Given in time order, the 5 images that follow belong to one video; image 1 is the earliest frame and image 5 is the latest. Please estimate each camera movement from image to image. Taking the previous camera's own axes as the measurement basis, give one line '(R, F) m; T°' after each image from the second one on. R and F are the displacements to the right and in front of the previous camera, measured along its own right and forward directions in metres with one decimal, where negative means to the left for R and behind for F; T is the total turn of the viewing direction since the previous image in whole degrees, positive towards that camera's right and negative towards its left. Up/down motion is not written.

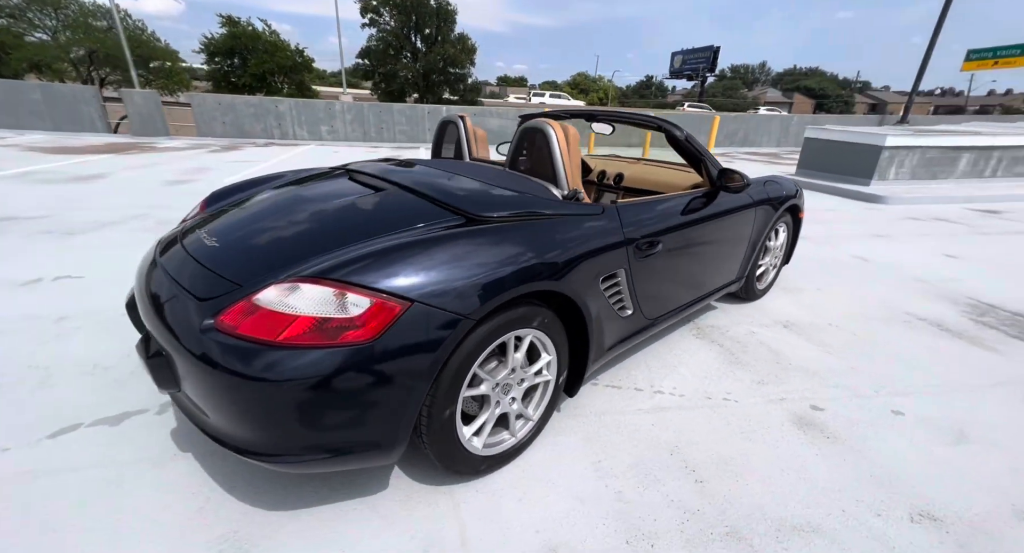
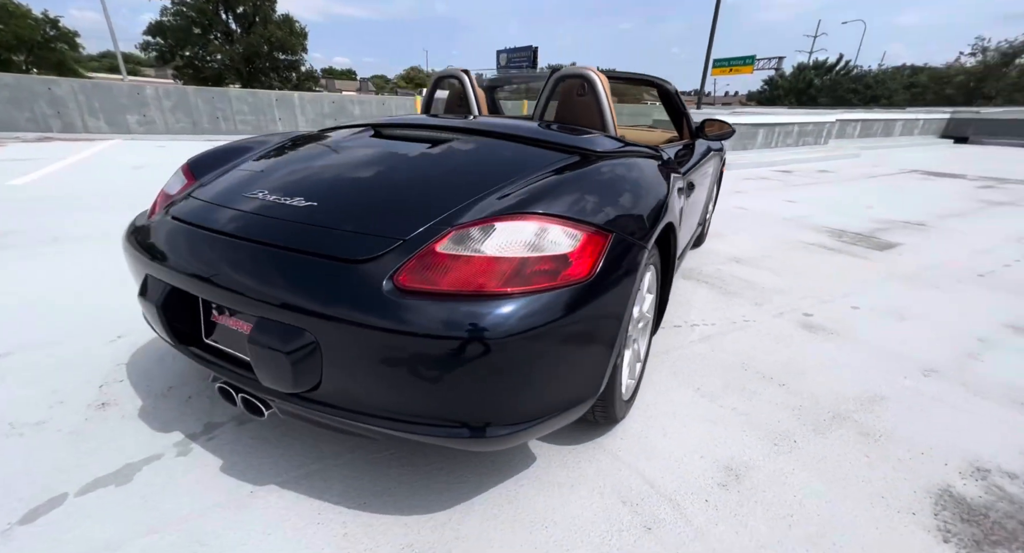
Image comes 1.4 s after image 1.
(-0.9, +0.3) m; +19°
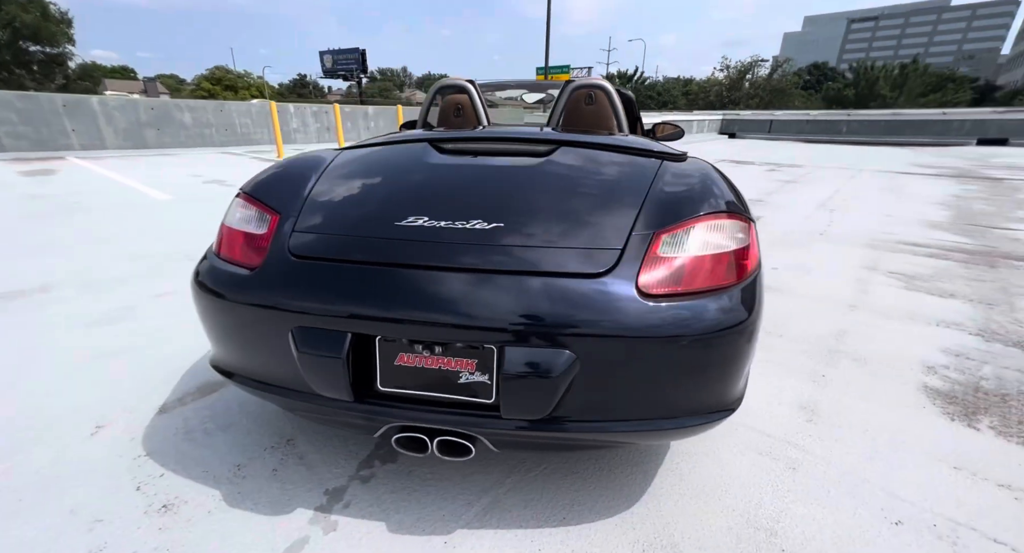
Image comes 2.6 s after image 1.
(-0.9, +0.1) m; +19°
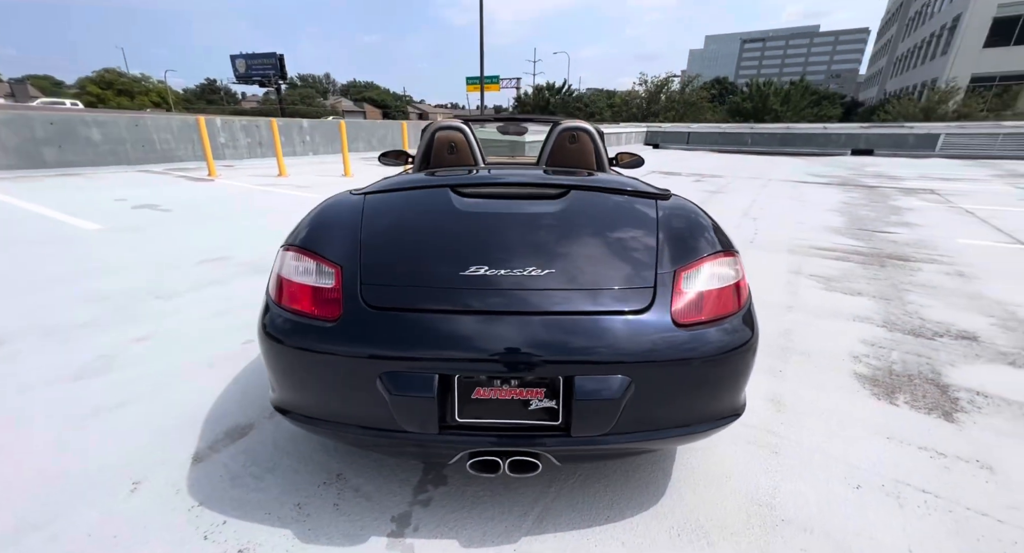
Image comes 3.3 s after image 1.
(-0.3, -0.2) m; +9°
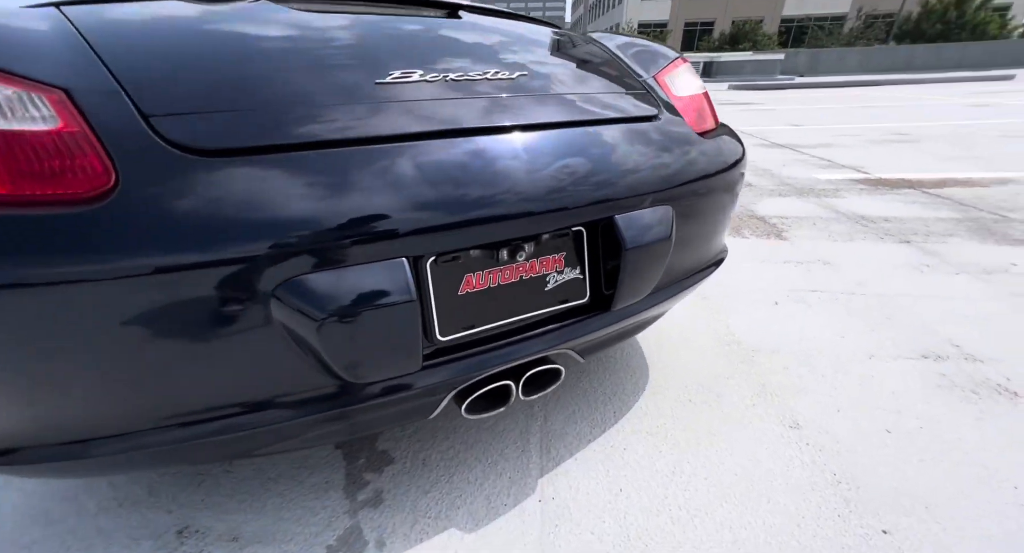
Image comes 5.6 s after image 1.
(-0.3, +0.6) m; +27°
